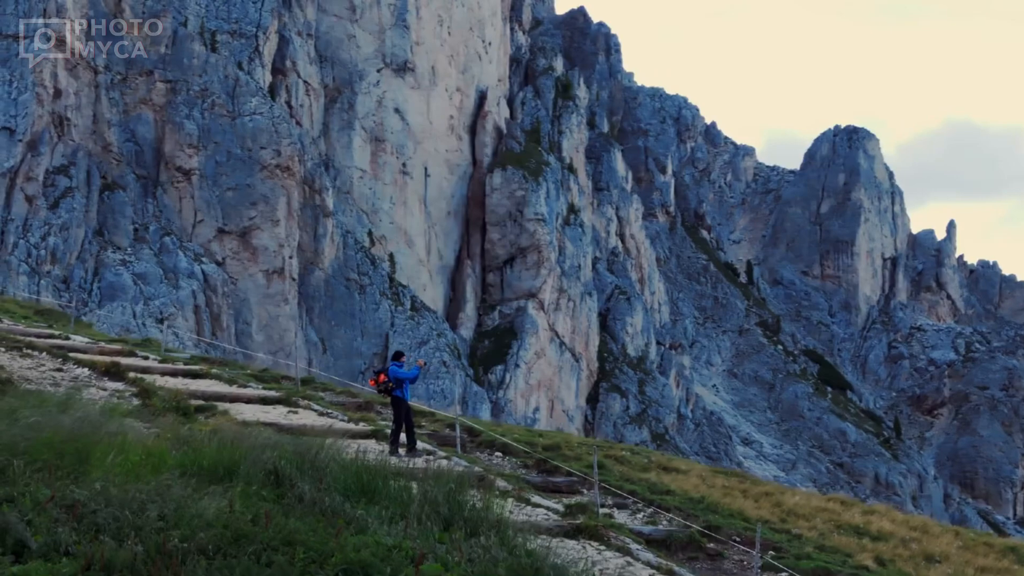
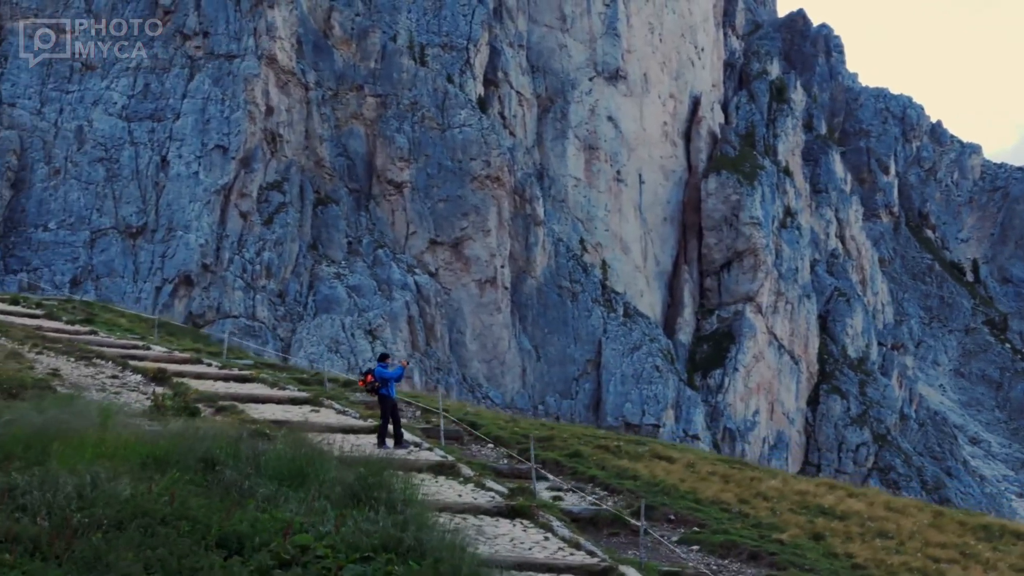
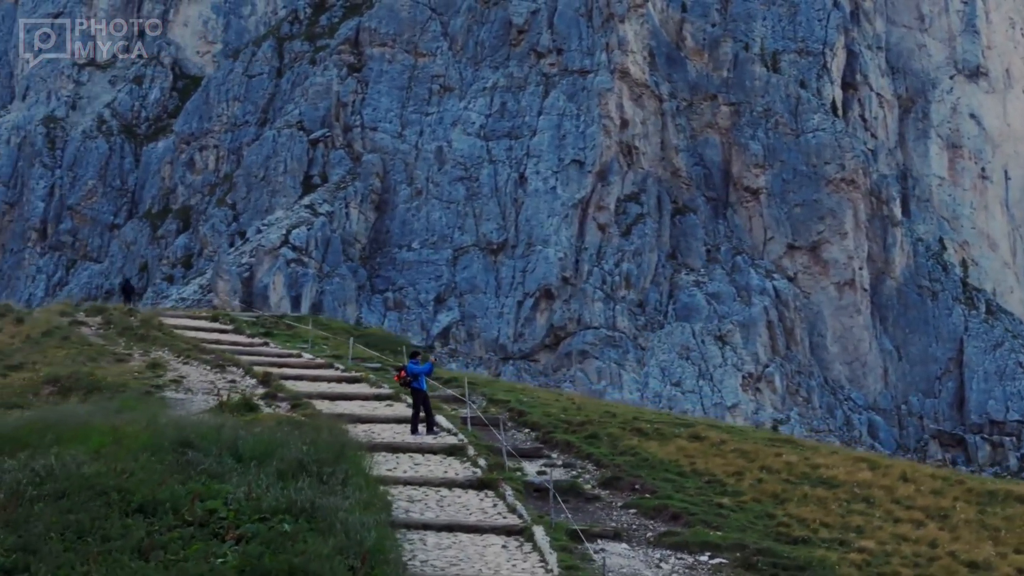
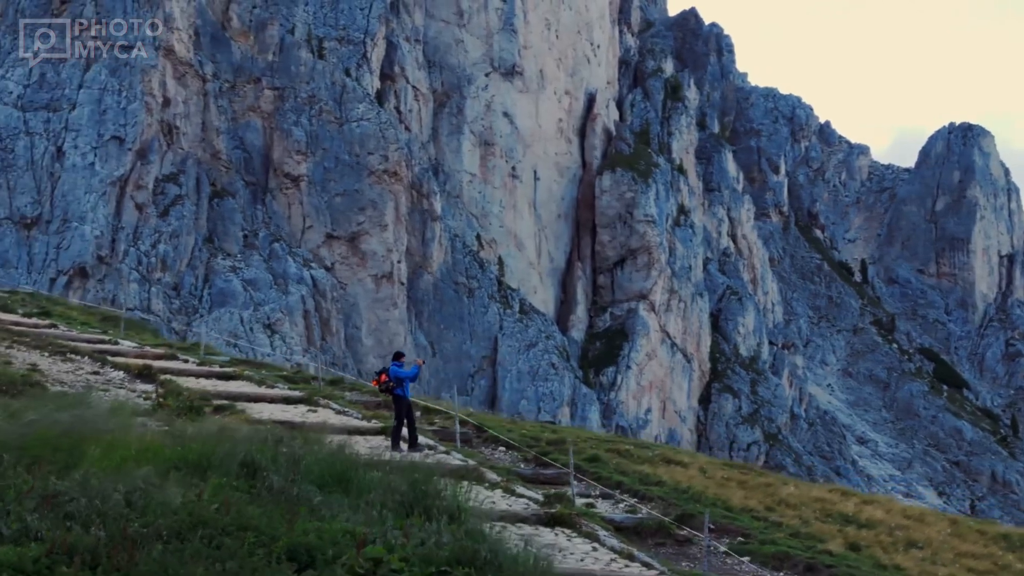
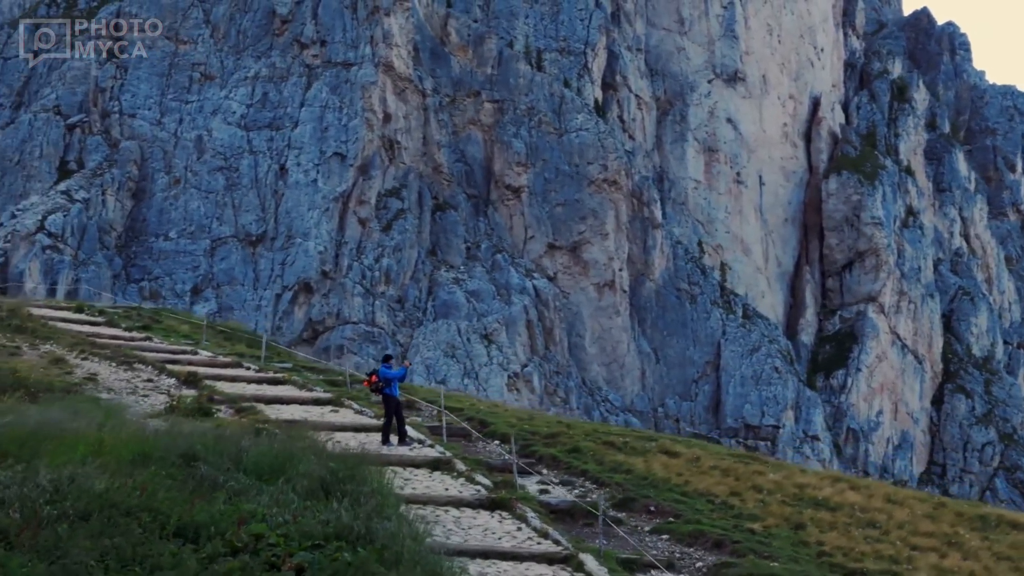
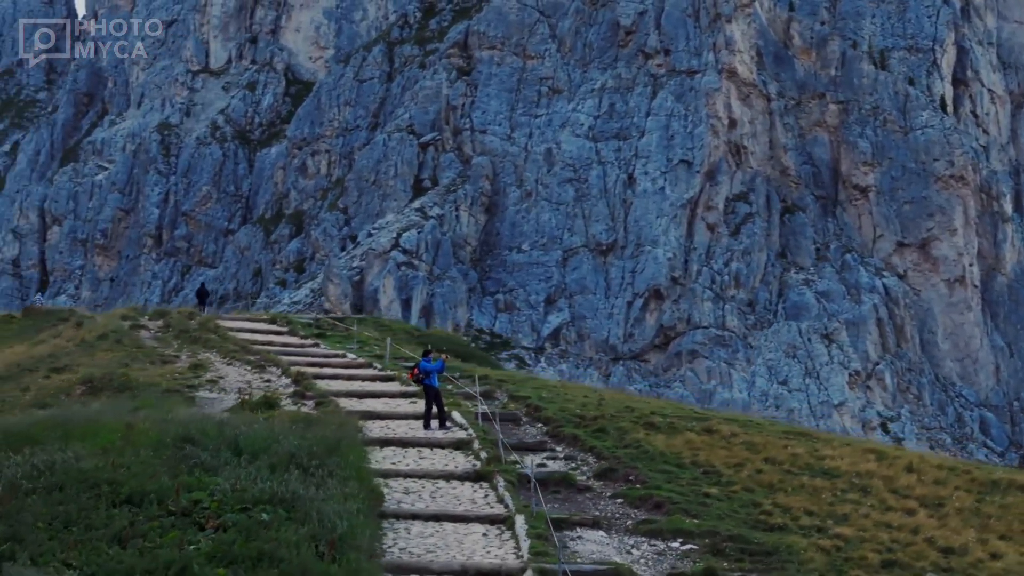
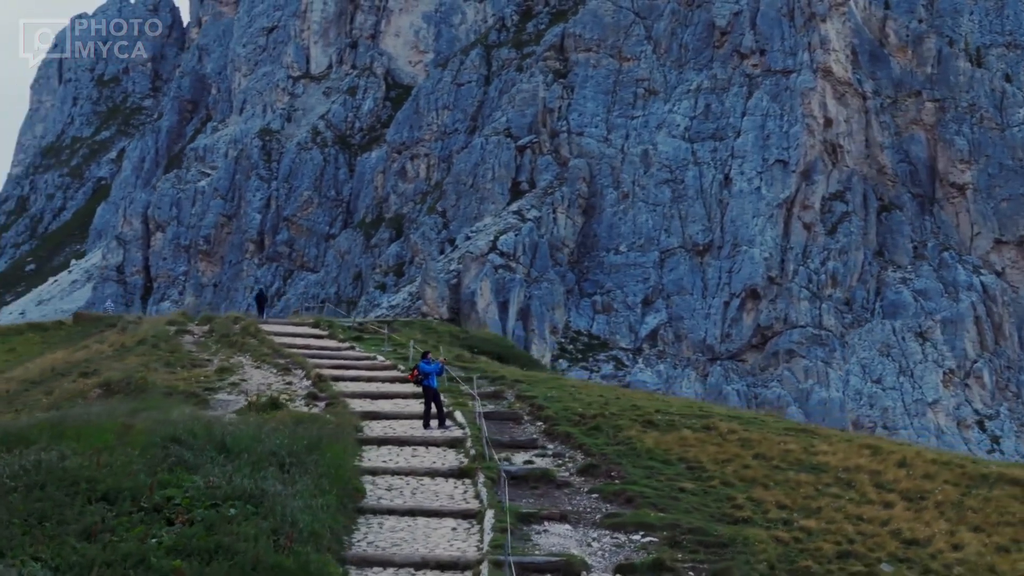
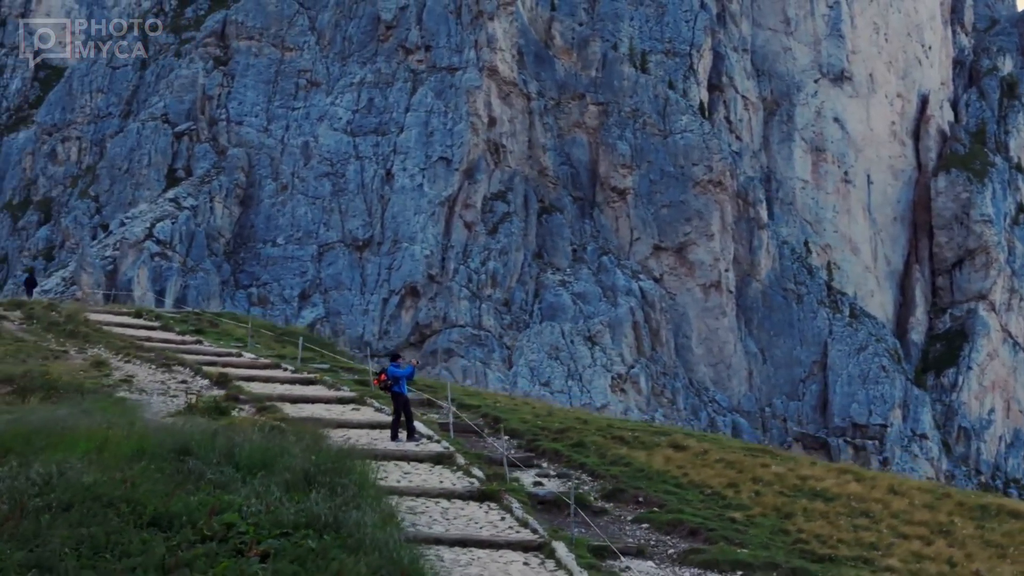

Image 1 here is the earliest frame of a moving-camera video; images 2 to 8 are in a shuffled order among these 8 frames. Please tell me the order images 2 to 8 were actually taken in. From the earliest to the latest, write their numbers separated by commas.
4, 2, 5, 8, 3, 6, 7
